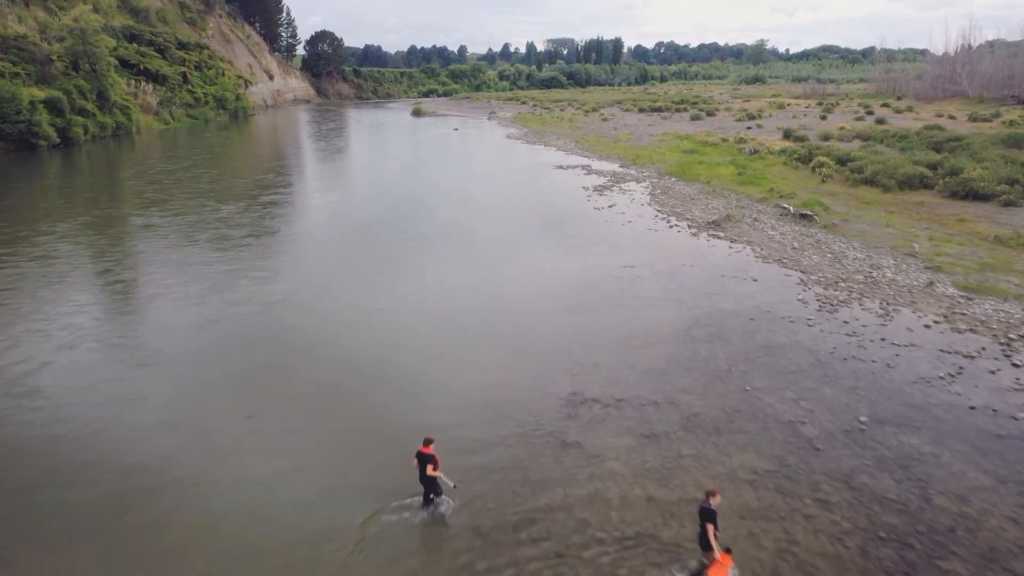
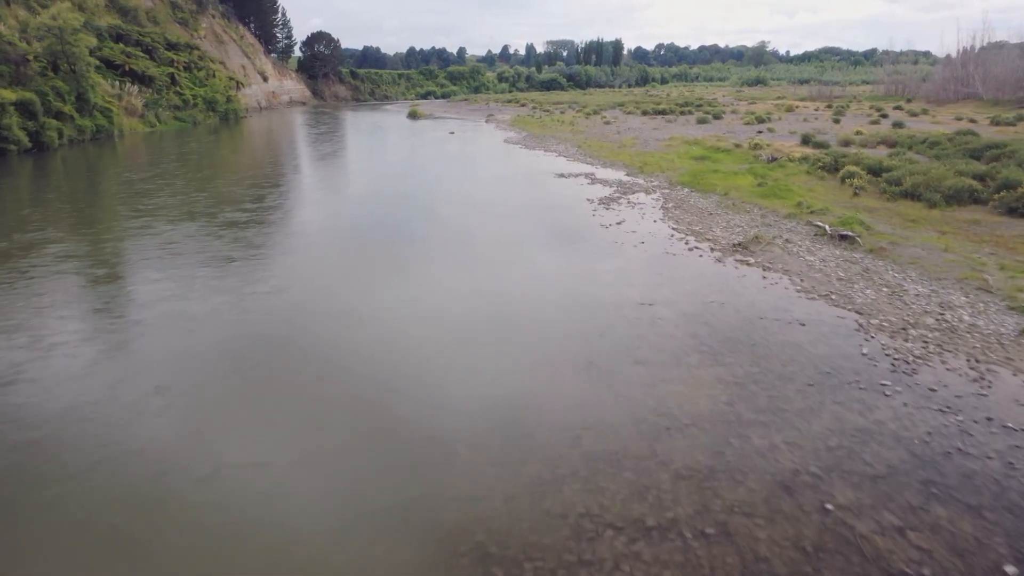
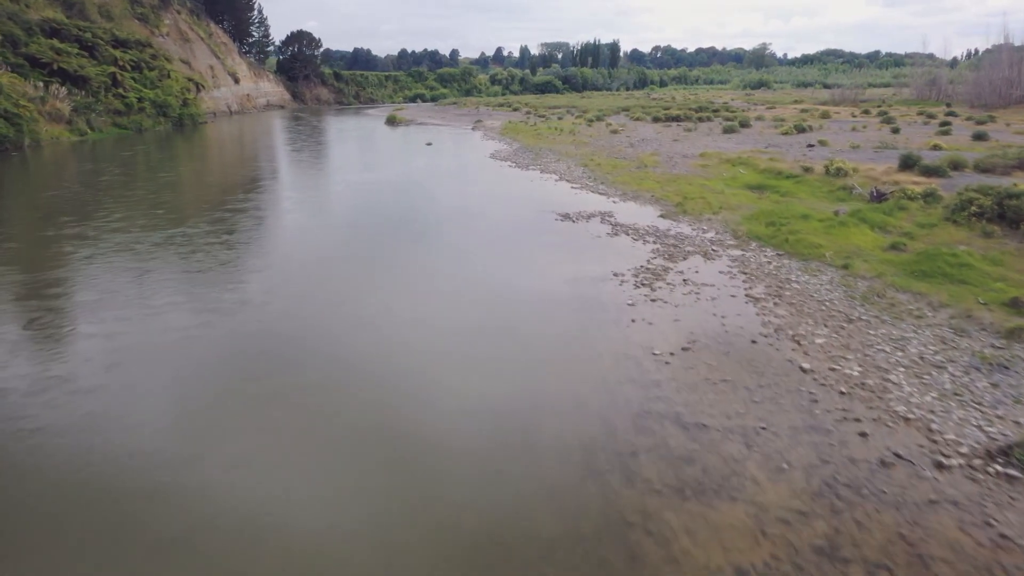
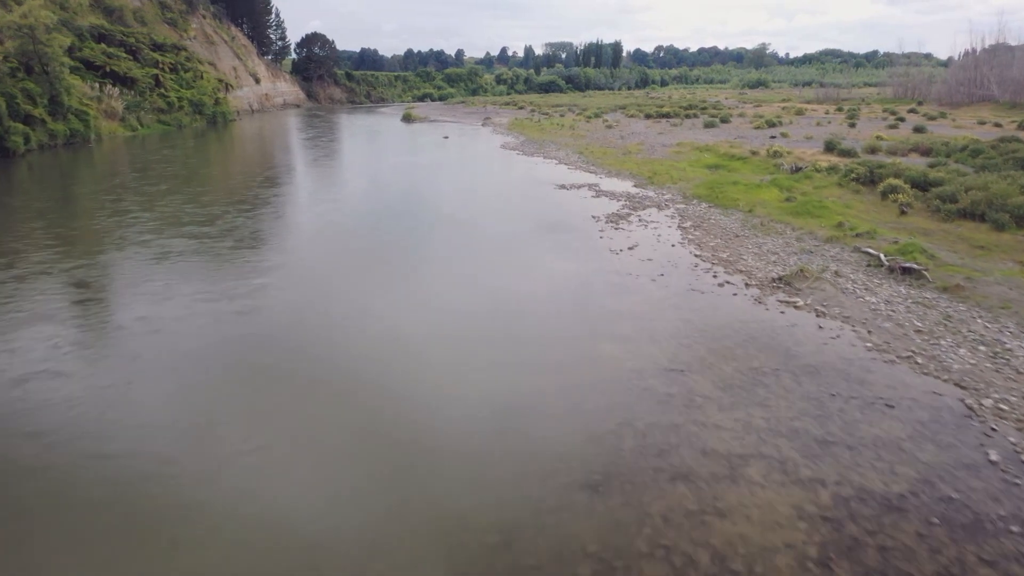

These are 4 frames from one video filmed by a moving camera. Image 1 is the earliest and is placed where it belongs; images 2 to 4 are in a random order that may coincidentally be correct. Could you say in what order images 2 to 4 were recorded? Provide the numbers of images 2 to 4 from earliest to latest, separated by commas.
2, 4, 3
